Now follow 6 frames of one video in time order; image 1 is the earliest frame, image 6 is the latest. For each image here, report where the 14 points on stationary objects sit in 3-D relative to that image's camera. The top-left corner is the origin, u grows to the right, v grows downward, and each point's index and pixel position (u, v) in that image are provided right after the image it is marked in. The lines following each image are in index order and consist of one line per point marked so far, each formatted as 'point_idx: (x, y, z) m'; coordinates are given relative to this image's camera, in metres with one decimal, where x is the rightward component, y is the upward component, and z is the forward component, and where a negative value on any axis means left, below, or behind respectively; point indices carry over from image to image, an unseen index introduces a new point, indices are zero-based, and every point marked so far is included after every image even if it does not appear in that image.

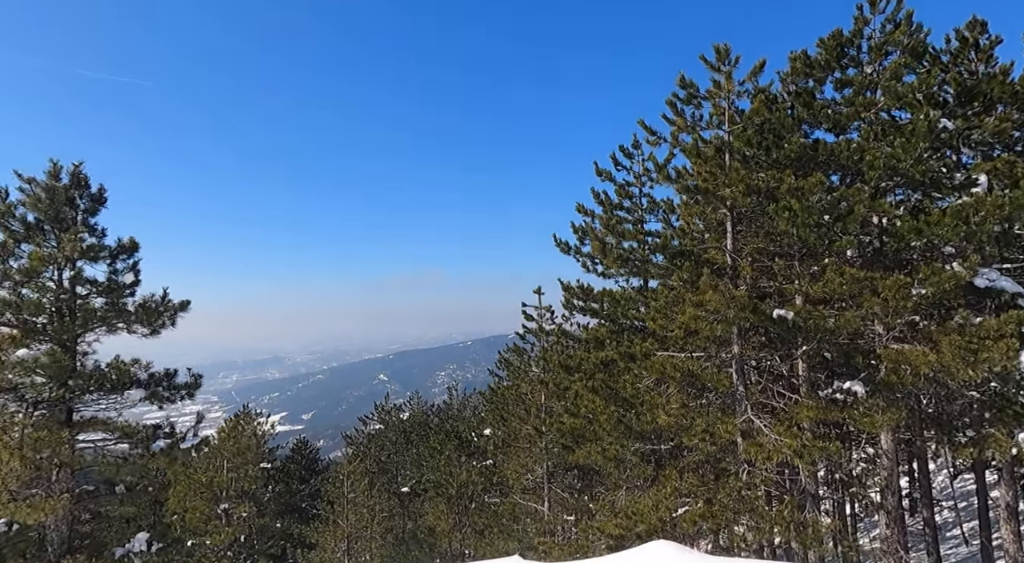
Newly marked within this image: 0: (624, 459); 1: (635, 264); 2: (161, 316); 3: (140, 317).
0: (+2.6, -4.2, +14.7) m
1: (+2.8, +0.4, +14.1) m
2: (-7.5, -0.8, +12.5) m
3: (-7.7, -0.7, +11.8) m
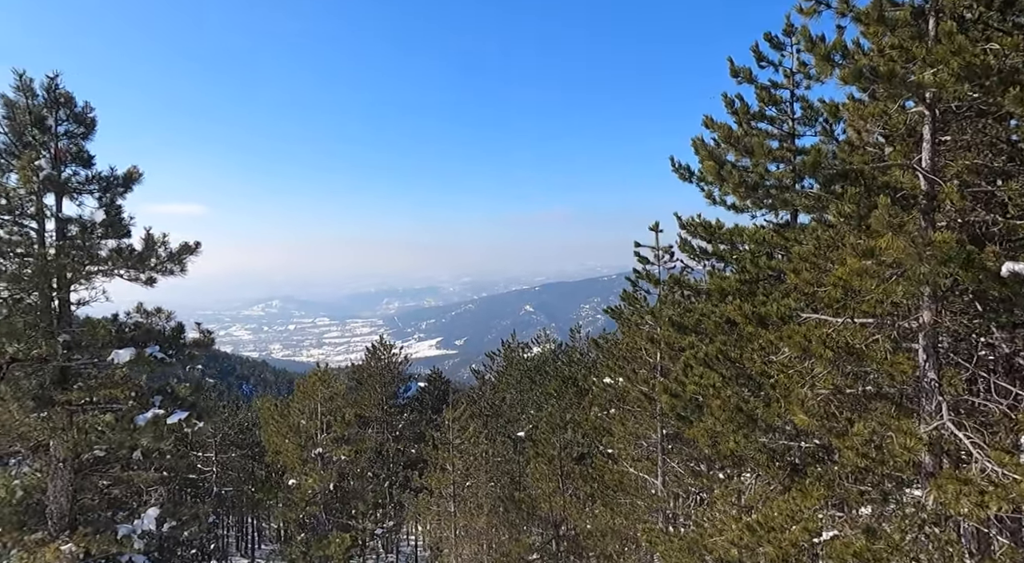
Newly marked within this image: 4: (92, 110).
0: (+4.2, -3.1, +11.1) m
1: (+4.2, +1.4, +10.0) m
2: (-6.2, +0.3, +10.9) m
3: (-6.6, +0.3, +10.3) m
4: (-7.5, +3.0, +11.1) m
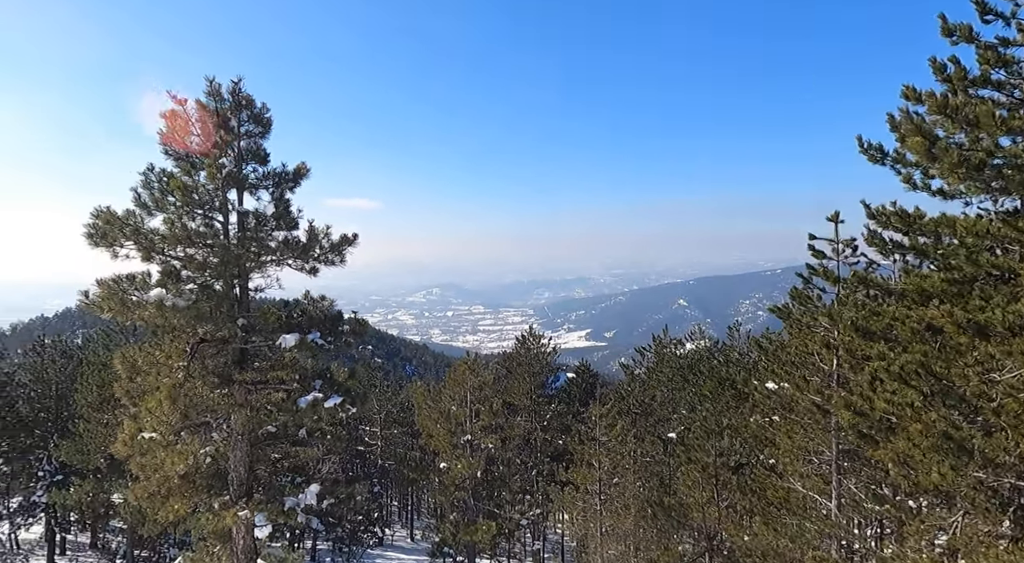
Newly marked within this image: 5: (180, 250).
0: (+6.6, -3.1, +9.3) m
1: (+6.3, +1.4, +8.1) m
2: (-3.5, +0.5, +11.5) m
3: (-4.0, +0.5, +11.0) m
4: (-4.7, +3.3, +11.9) m
5: (-5.8, +0.6, +10.9) m
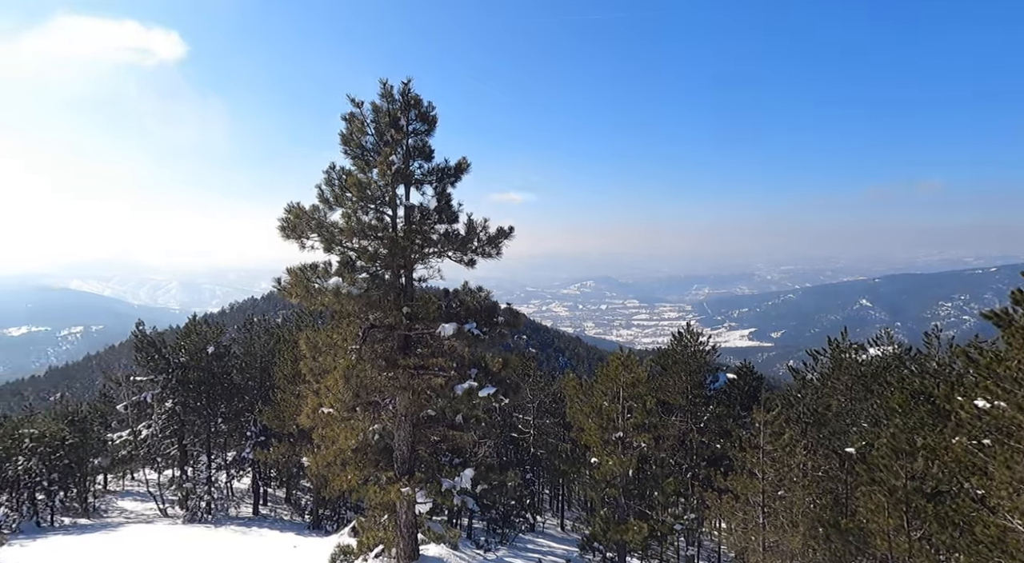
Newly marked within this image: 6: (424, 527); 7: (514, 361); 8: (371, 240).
0: (+8.6, -3.1, +7.2) m
1: (+8.1, +1.3, +6.1) m
2: (-0.6, +0.7, +11.8) m
3: (-1.2, +0.7, +11.4) m
4: (-1.6, +3.4, +12.5) m
5: (-3.0, +0.8, +11.8) m
6: (-1.8, -5.0, +12.8) m
7: (0.0, -1.6, +12.2) m
8: (-2.7, +0.8, +11.8) m
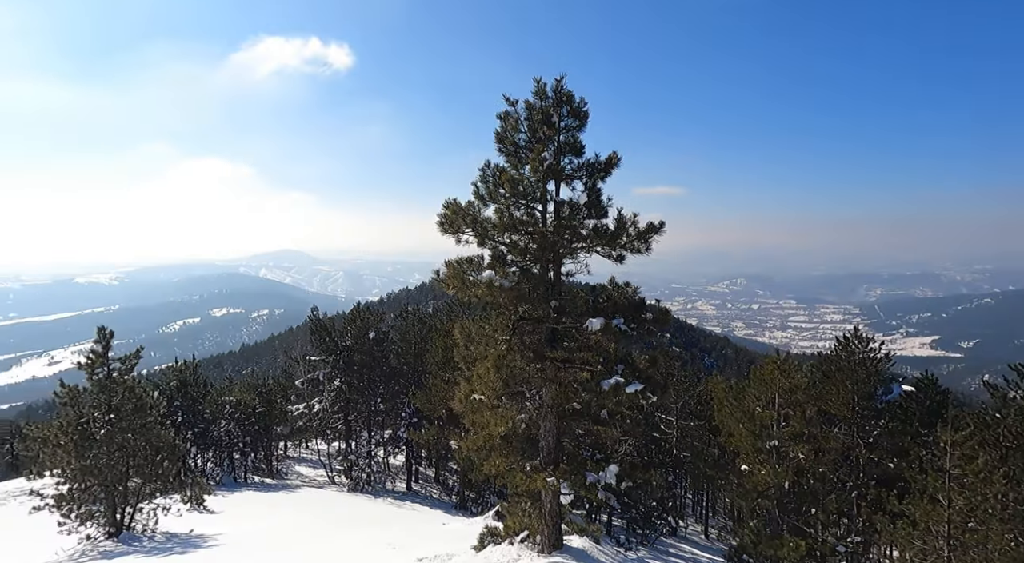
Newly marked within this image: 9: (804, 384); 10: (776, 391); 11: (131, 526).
0: (+10.0, -3.3, +5.2) m
1: (+9.4, +1.2, +4.2) m
2: (+2.2, +0.7, +11.7) m
3: (+1.5, +0.8, +11.5) m
4: (+1.5, +3.5, +12.5) m
5: (-0.1, +0.9, +12.3) m
6: (+1.1, -4.9, +13.0) m
7: (+2.9, -1.5, +12.0) m
8: (+0.2, +0.9, +12.1) m
9: (+9.4, -3.2, +19.9) m
10: (+8.5, -3.5, +19.9) m
11: (-11.3, -7.2, +18.5) m
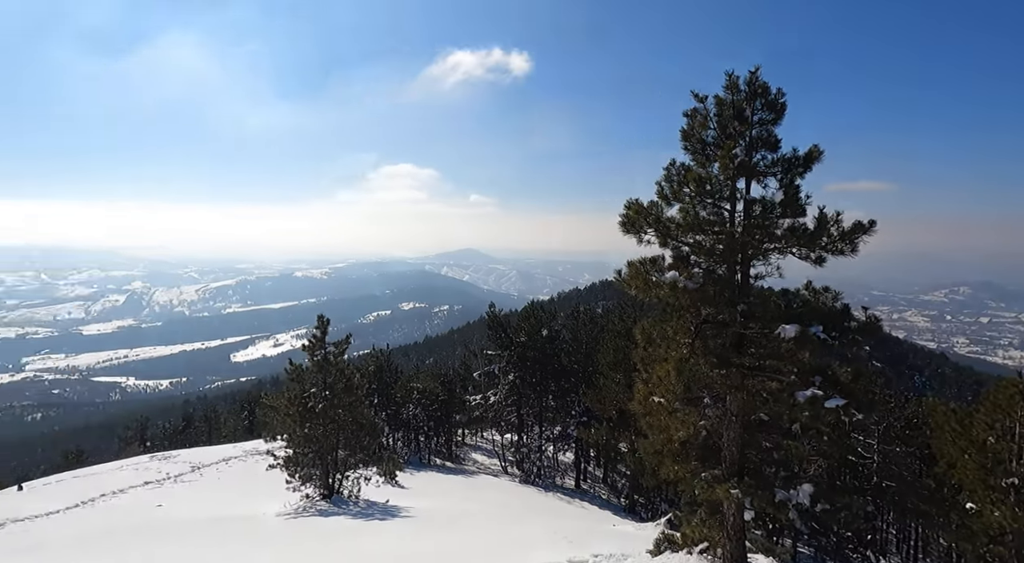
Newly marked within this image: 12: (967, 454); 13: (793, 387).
0: (+11.1, -3.5, +2.4) m
1: (+10.4, +1.0, +1.5) m
2: (+5.5, +0.7, +10.8) m
3: (+4.8, +0.7, +10.7) m
4: (+5.1, +3.5, +11.7) m
5: (+3.4, +0.9, +11.9) m
6: (+4.7, -5.0, +12.3) m
7: (+6.2, -1.6, +10.8) m
8: (+3.7, +0.9, +11.7) m
9: (+14.6, -3.5, +16.7) m
10: (+13.7, -3.7, +16.9) m
11: (-5.8, -7.0, +21.0) m
12: (+13.0, -4.9, +17.7) m
13: (+4.9, -1.8, +10.8) m
